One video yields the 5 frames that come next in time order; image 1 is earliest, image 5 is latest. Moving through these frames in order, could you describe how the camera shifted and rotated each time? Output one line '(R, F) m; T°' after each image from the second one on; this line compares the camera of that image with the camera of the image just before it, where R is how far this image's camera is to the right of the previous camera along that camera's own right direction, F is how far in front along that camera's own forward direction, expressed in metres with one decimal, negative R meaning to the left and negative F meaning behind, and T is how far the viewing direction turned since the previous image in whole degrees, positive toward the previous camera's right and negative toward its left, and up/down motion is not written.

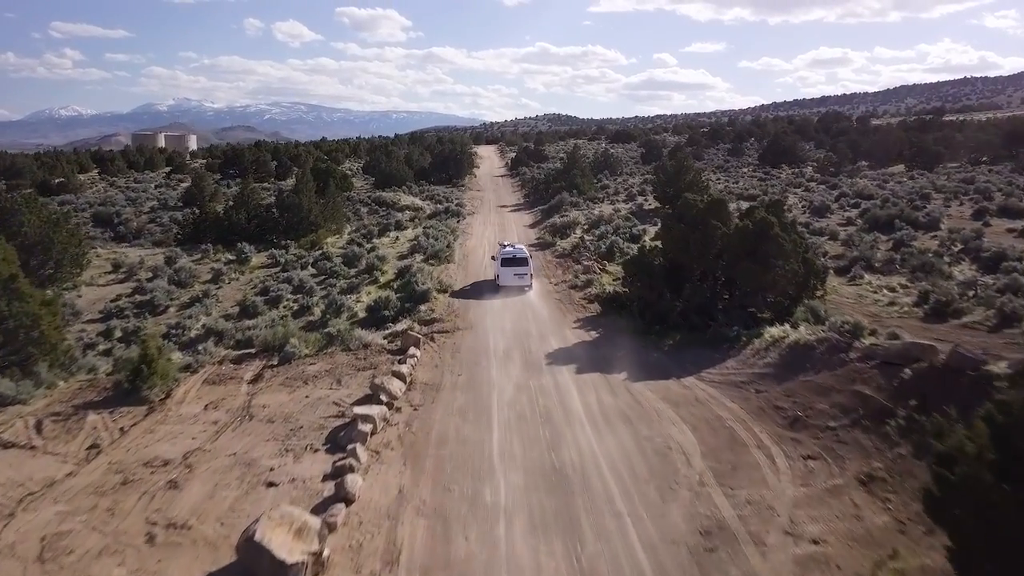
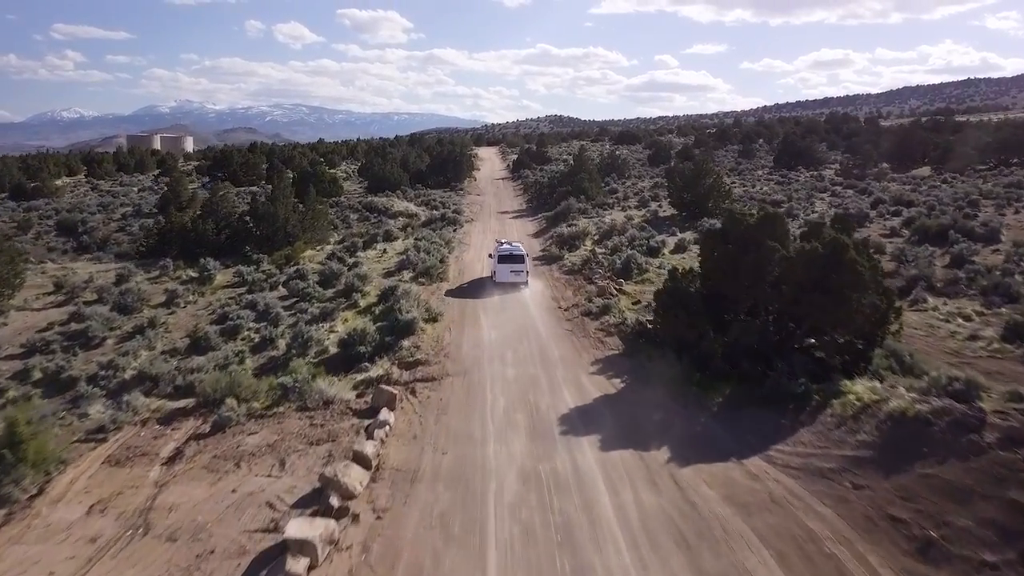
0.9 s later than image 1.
(0.0, +4.0) m; 0°
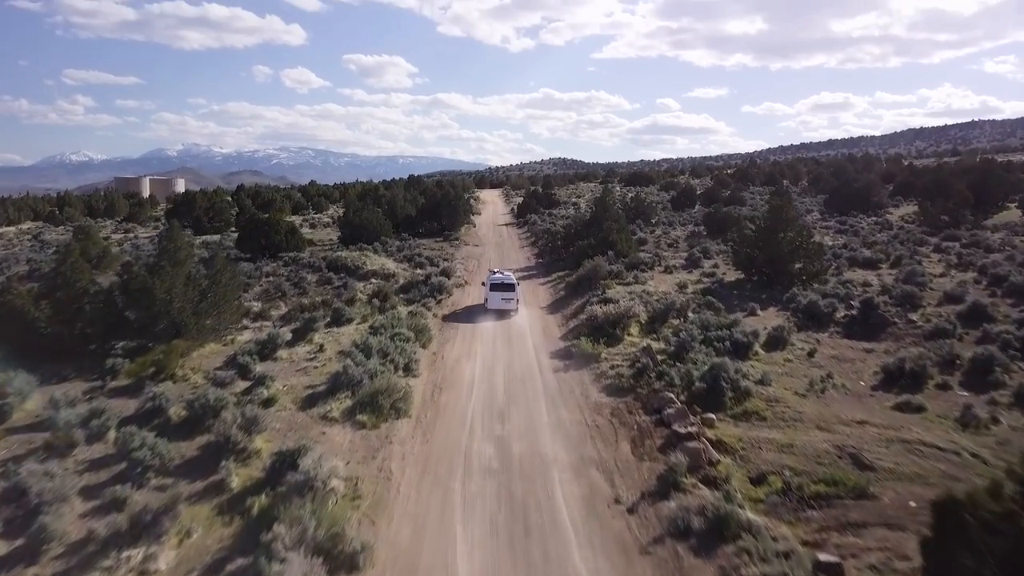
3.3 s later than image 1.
(-0.1, +11.1) m; 0°
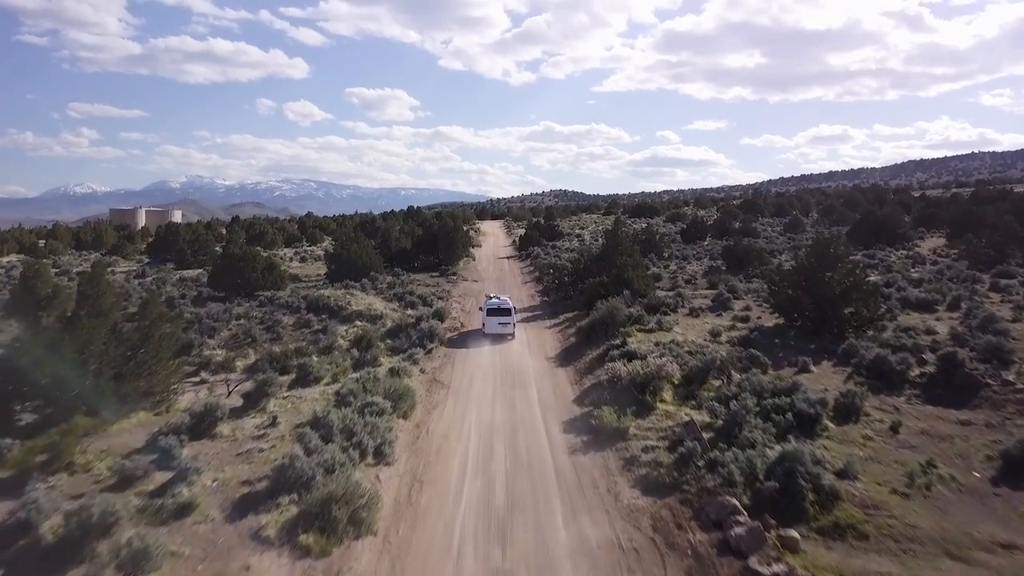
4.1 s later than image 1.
(0.0, +4.2) m; 0°
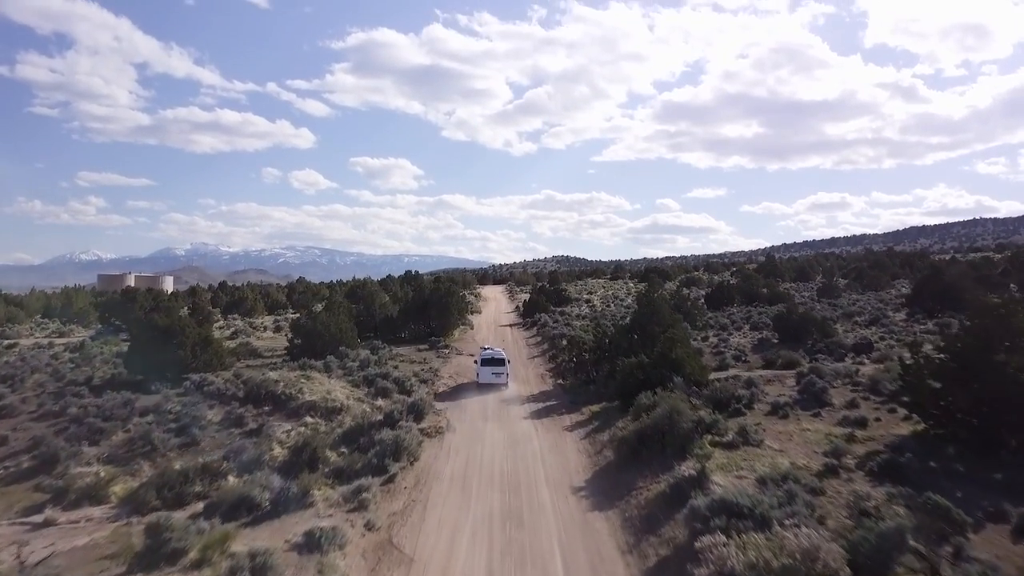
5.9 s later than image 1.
(-0.1, +8.4) m; 0°
